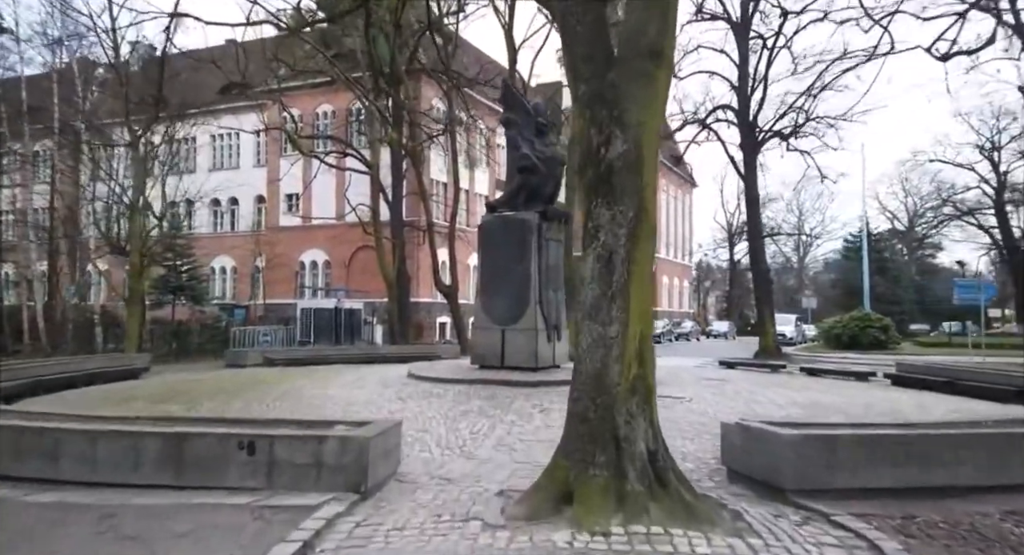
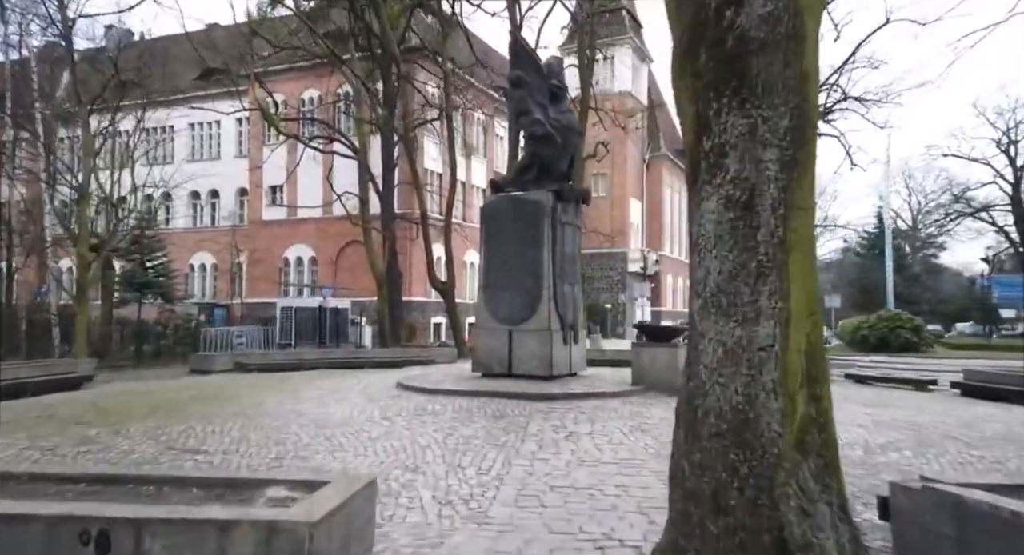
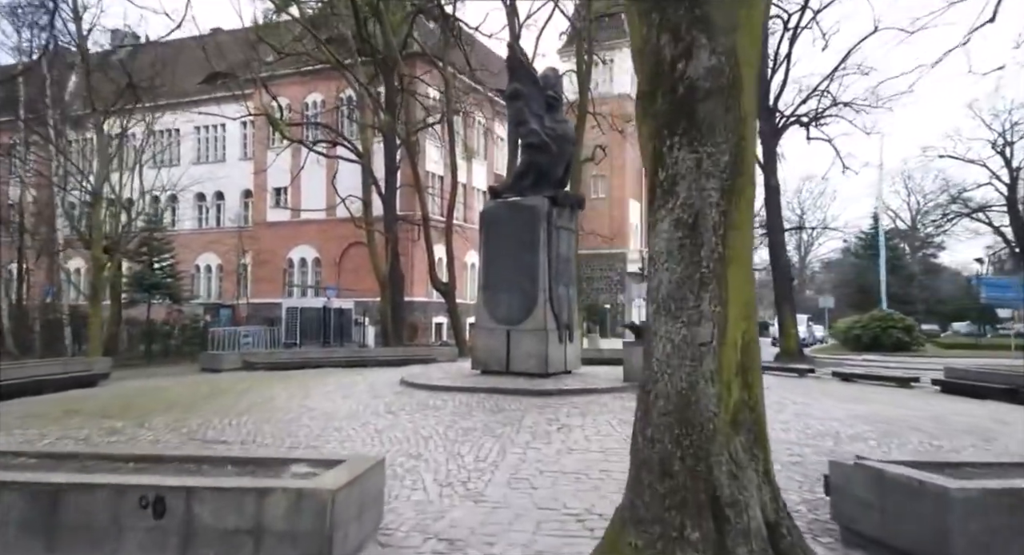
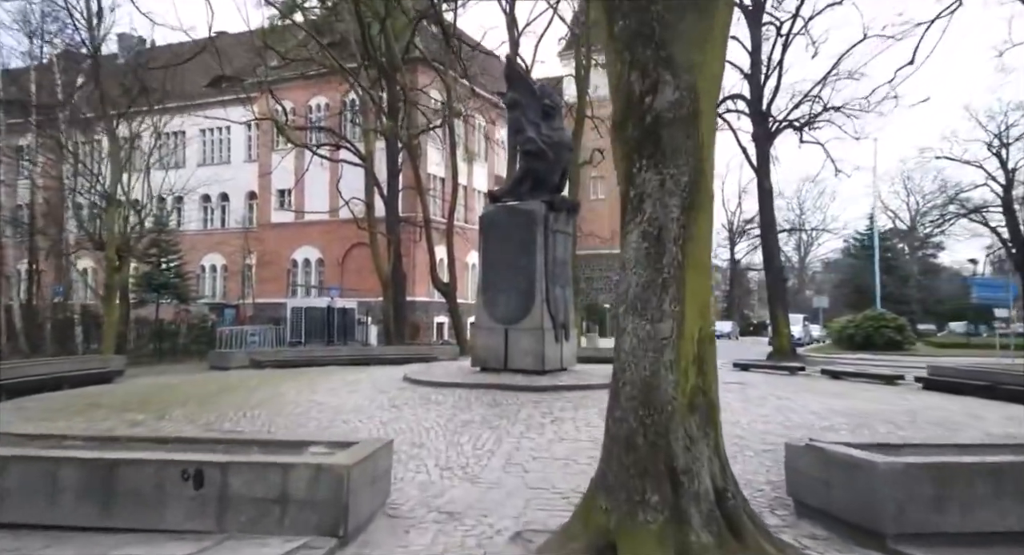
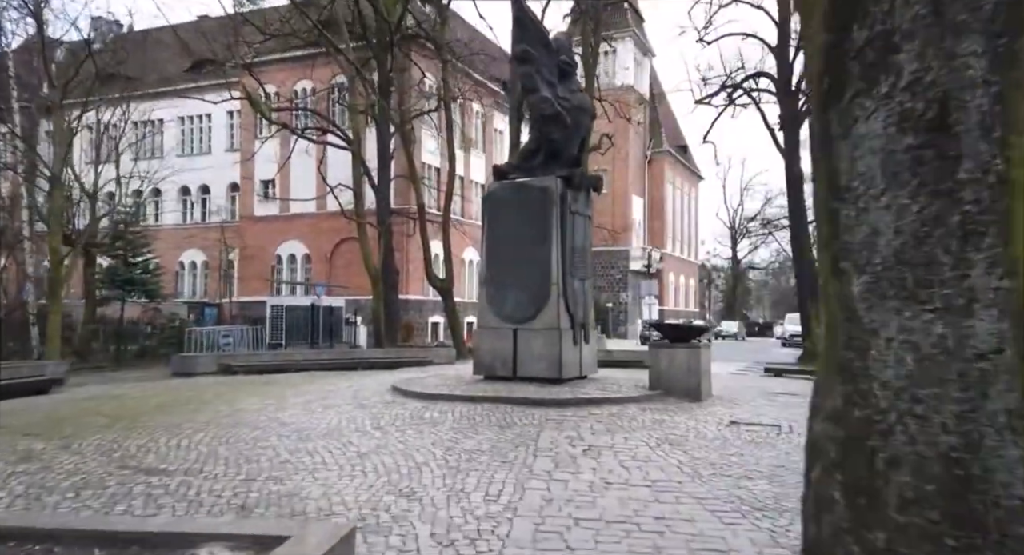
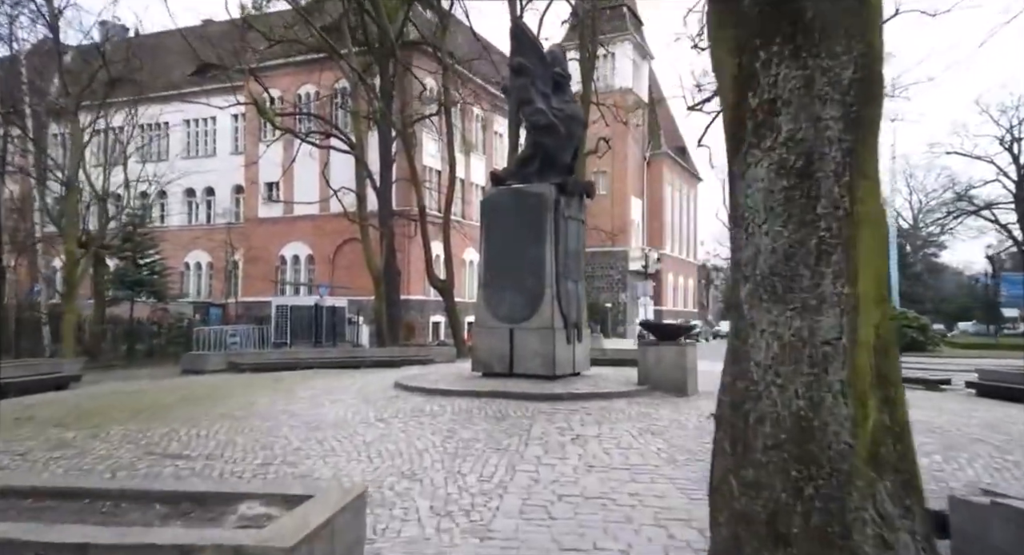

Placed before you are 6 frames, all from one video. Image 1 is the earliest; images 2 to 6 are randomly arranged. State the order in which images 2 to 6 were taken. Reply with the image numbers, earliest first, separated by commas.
4, 3, 2, 6, 5
